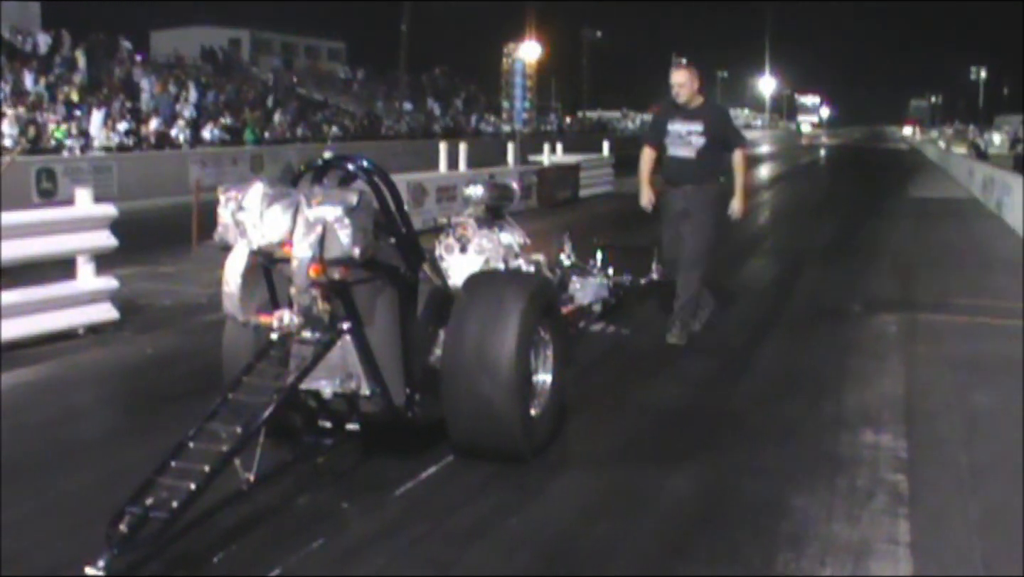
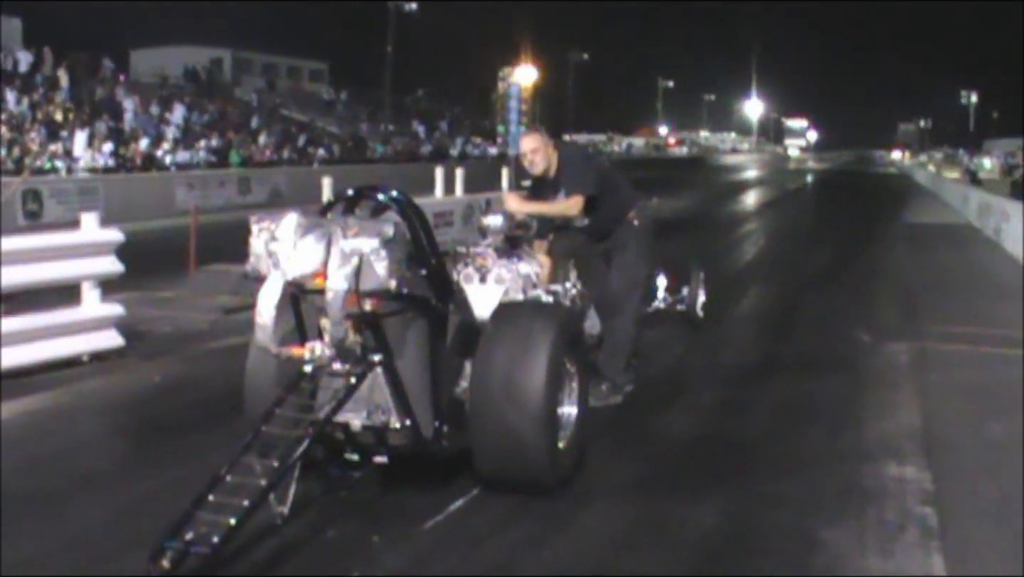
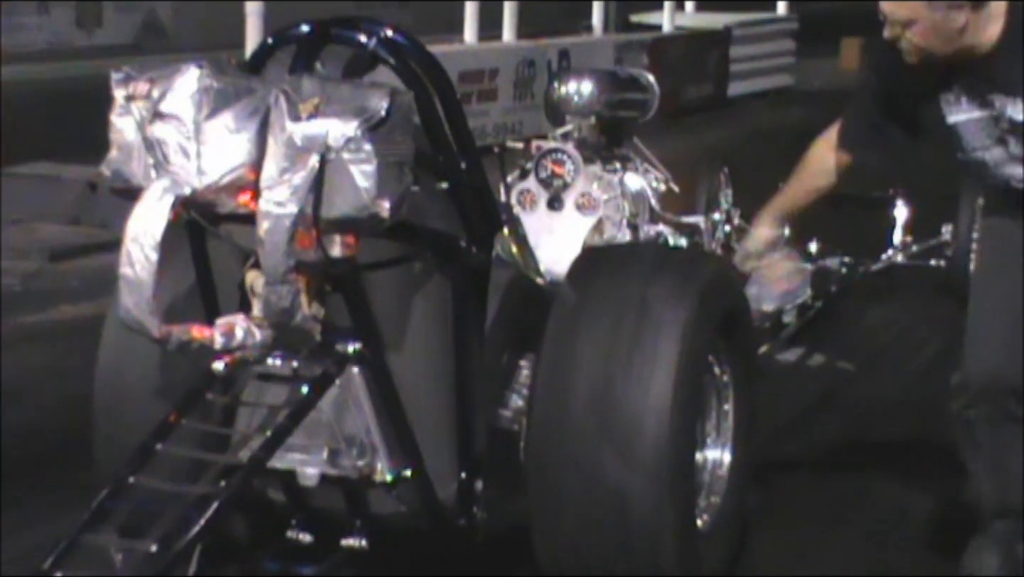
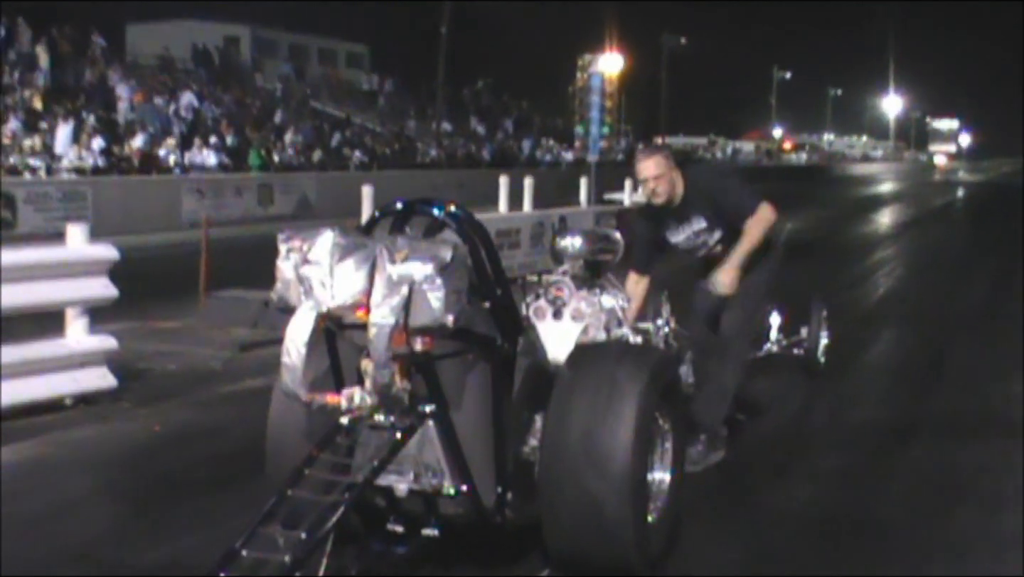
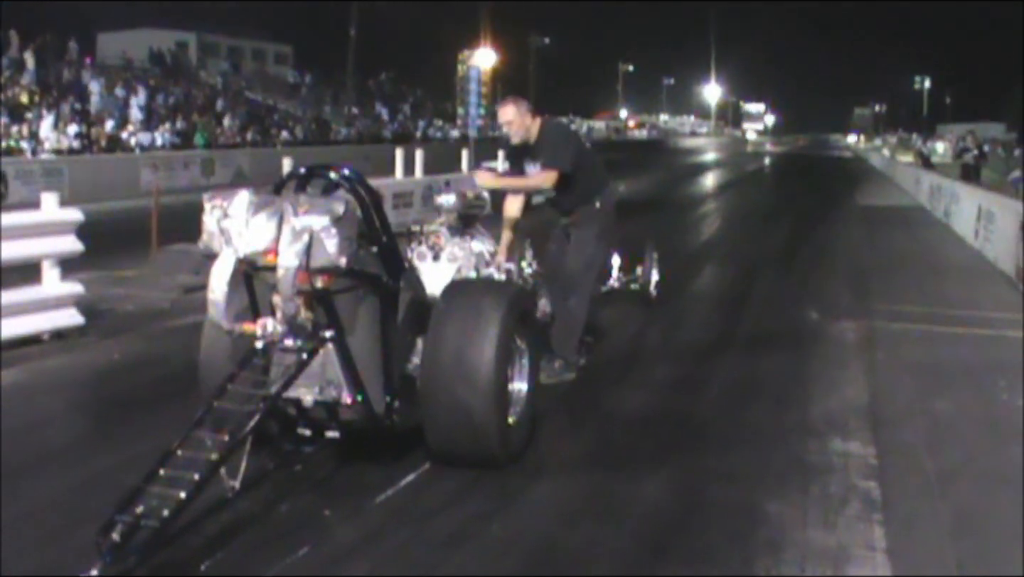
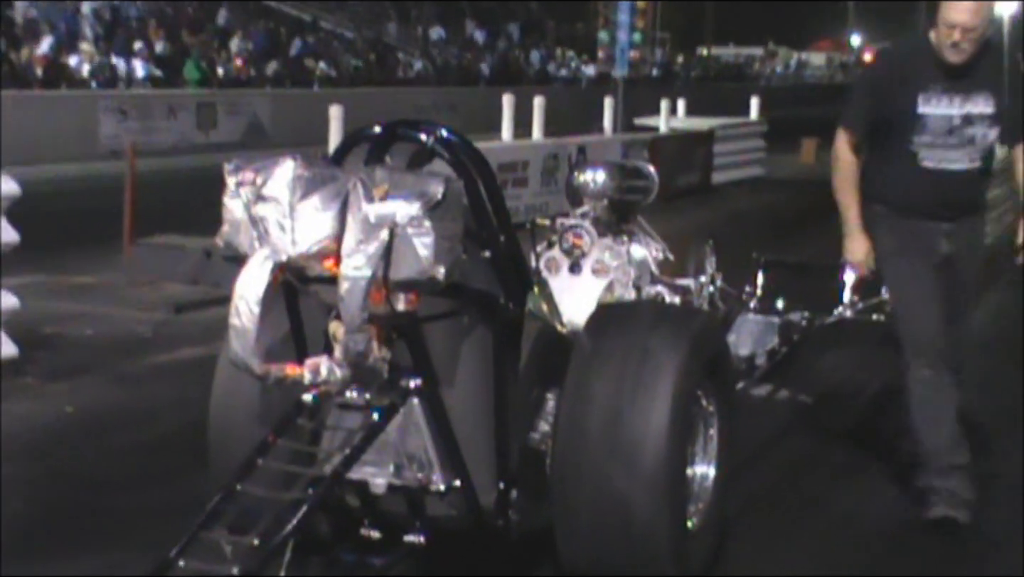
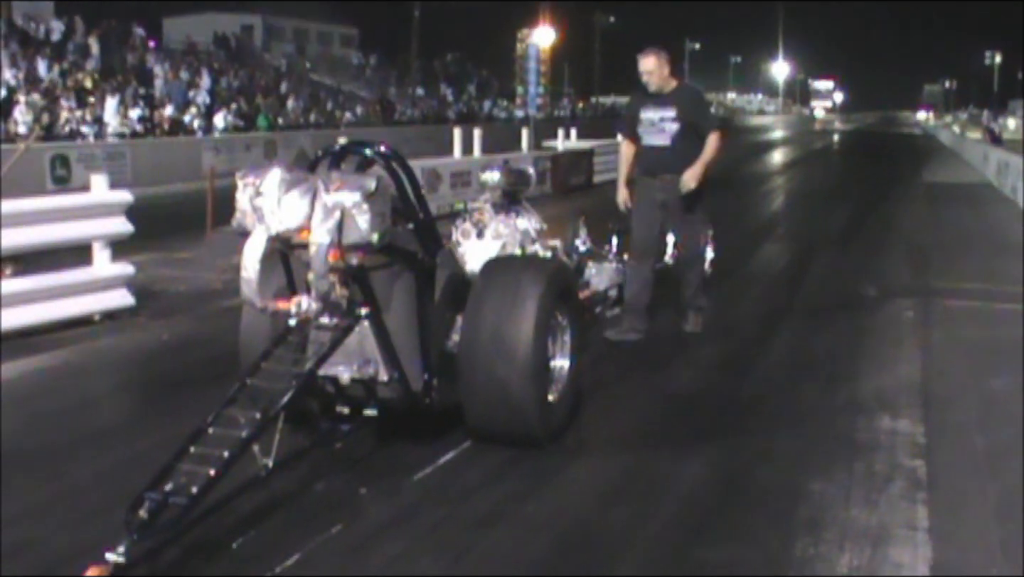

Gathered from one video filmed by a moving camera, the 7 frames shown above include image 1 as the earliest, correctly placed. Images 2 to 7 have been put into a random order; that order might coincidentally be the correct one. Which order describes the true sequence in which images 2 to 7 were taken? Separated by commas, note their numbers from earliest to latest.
7, 5, 2, 4, 6, 3
